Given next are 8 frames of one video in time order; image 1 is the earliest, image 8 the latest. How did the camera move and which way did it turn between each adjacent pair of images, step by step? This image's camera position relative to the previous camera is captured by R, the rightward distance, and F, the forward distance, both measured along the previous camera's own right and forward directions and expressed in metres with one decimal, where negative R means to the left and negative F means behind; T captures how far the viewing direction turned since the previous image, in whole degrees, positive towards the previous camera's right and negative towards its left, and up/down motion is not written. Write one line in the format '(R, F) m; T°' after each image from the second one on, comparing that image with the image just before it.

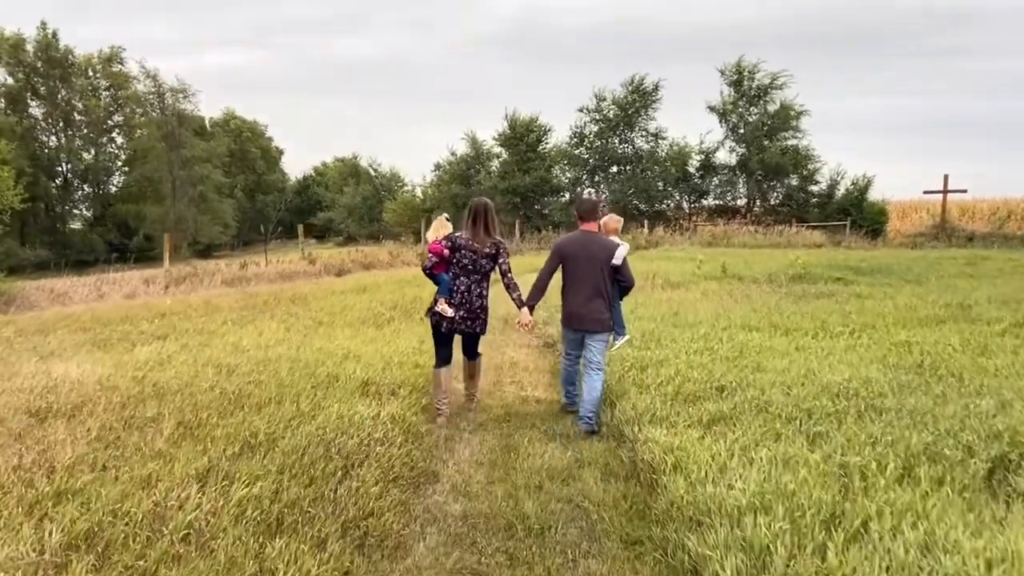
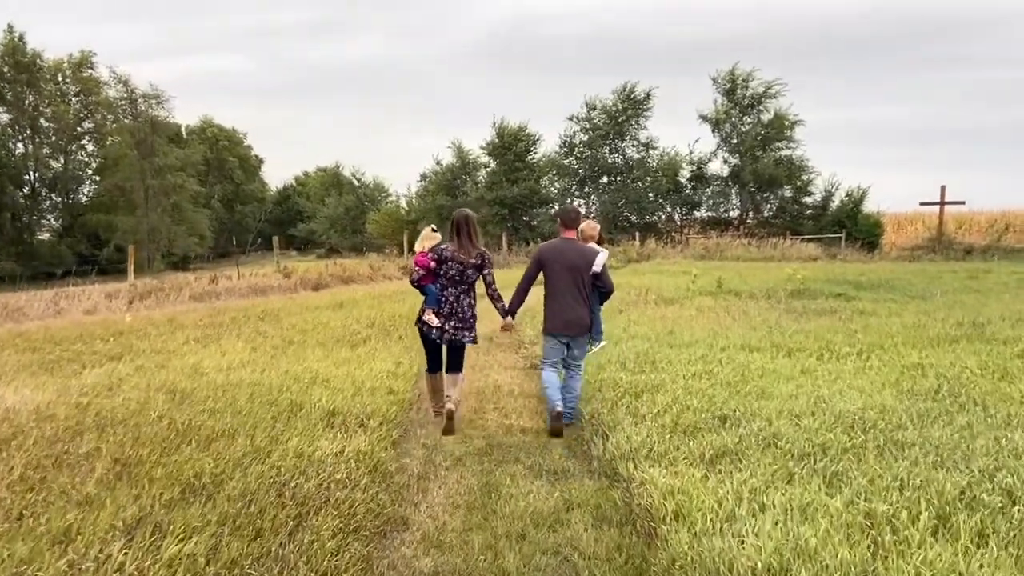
(0.0, +0.6) m; +1°
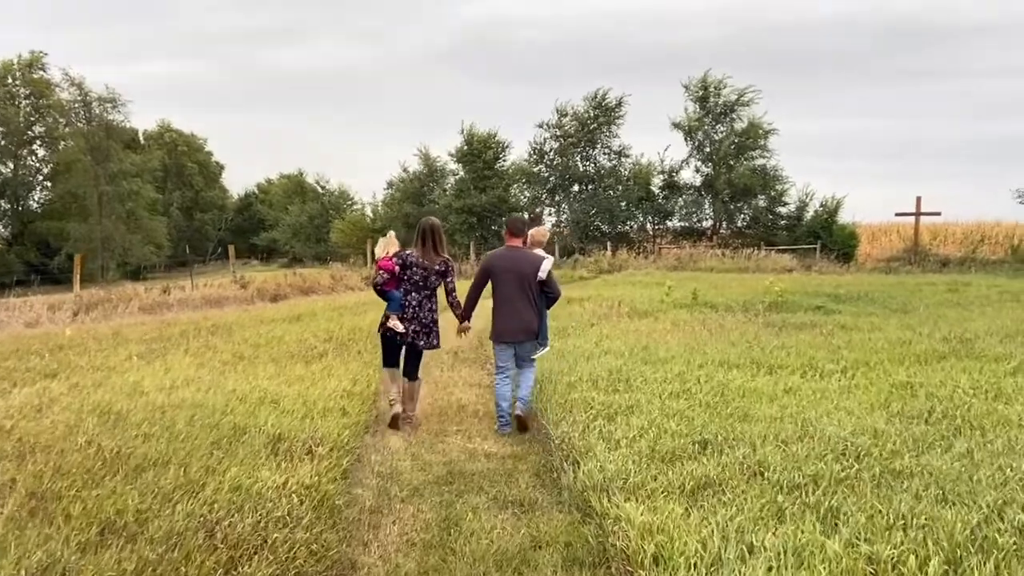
(0.0, +0.5) m; +2°
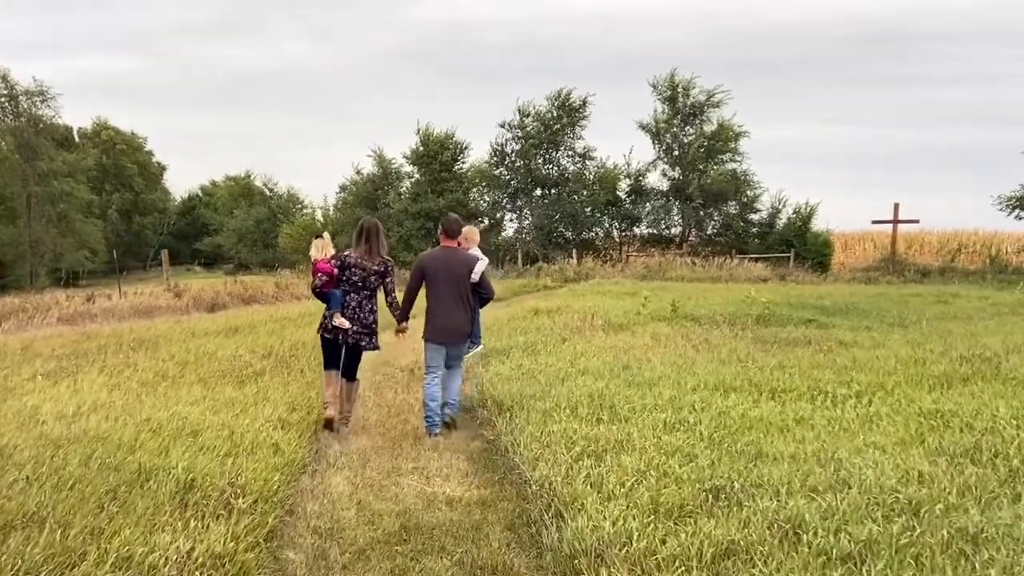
(-0.1, +1.1) m; +3°
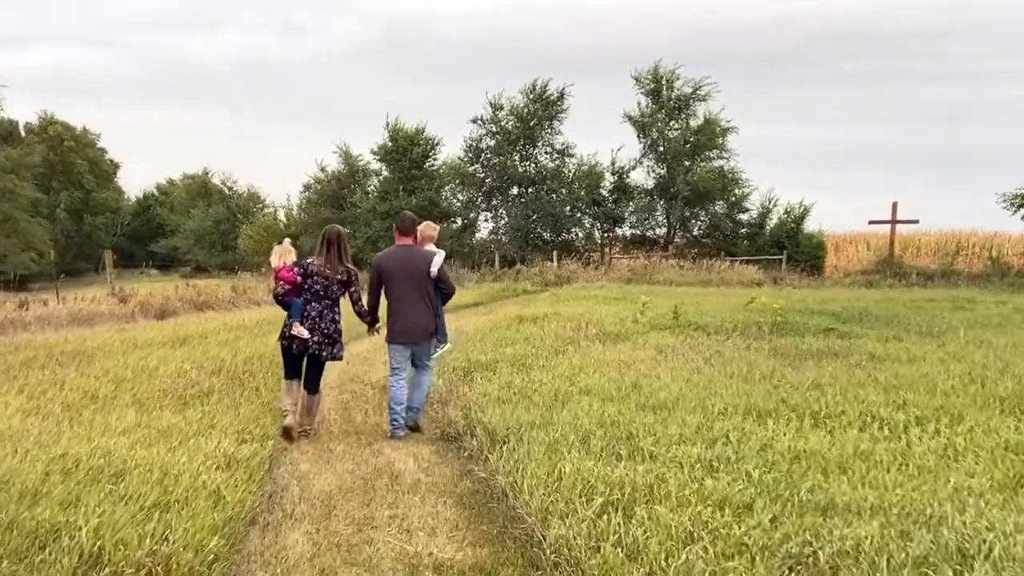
(-0.2, +1.1) m; +2°
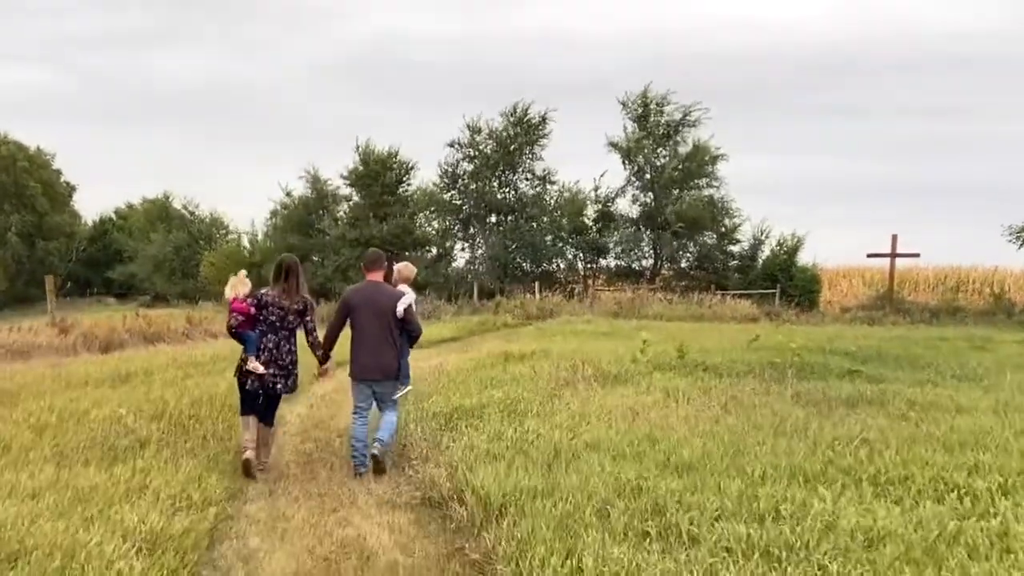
(-0.2, +1.0) m; +2°
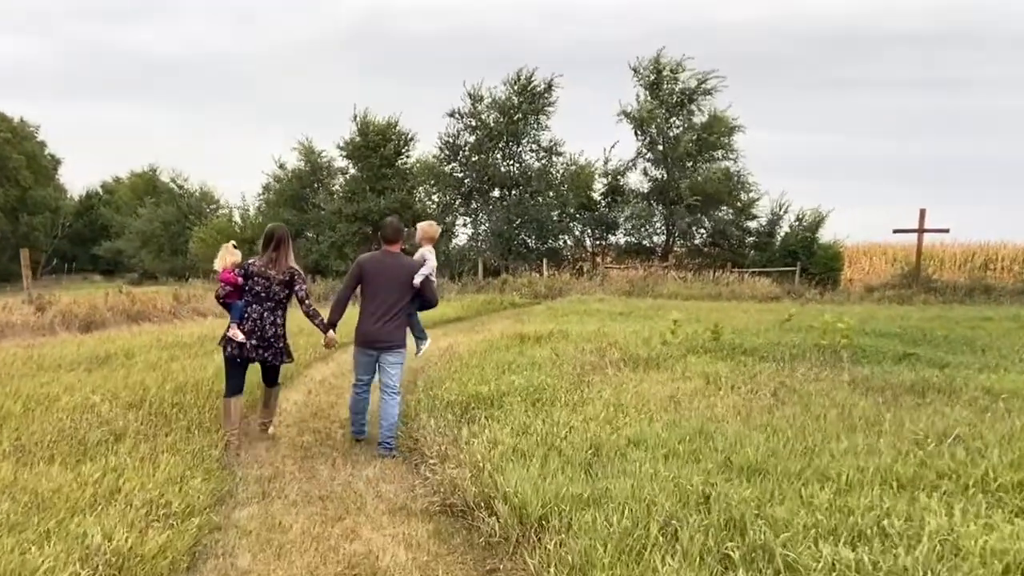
(-0.2, +0.8) m; 0°
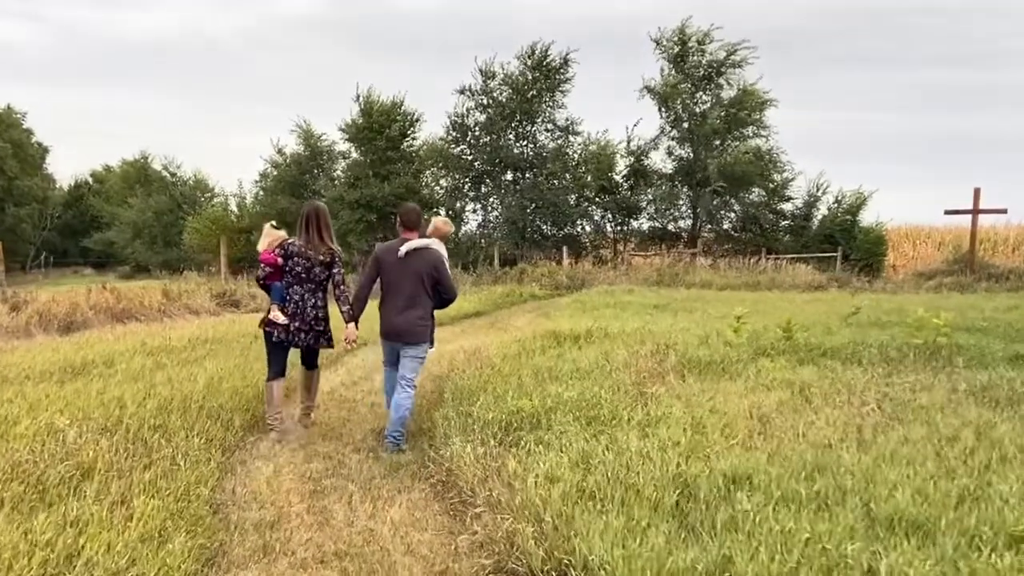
(-0.3, +1.0) m; 0°
